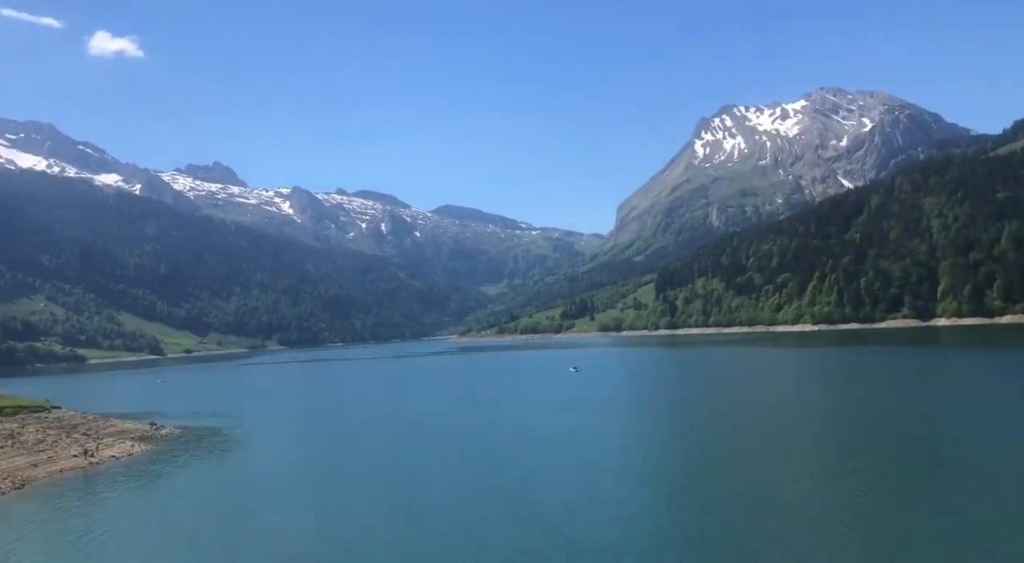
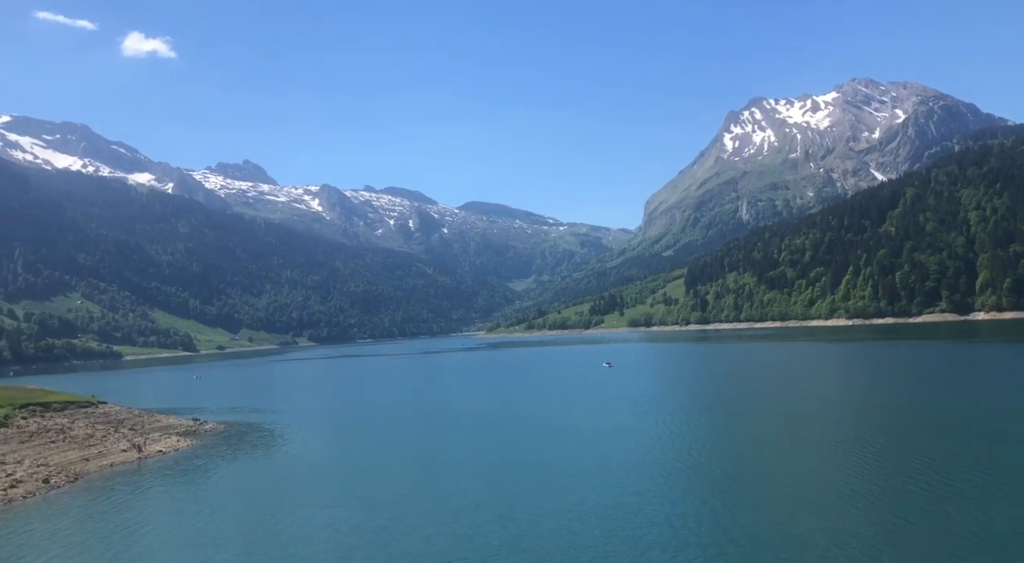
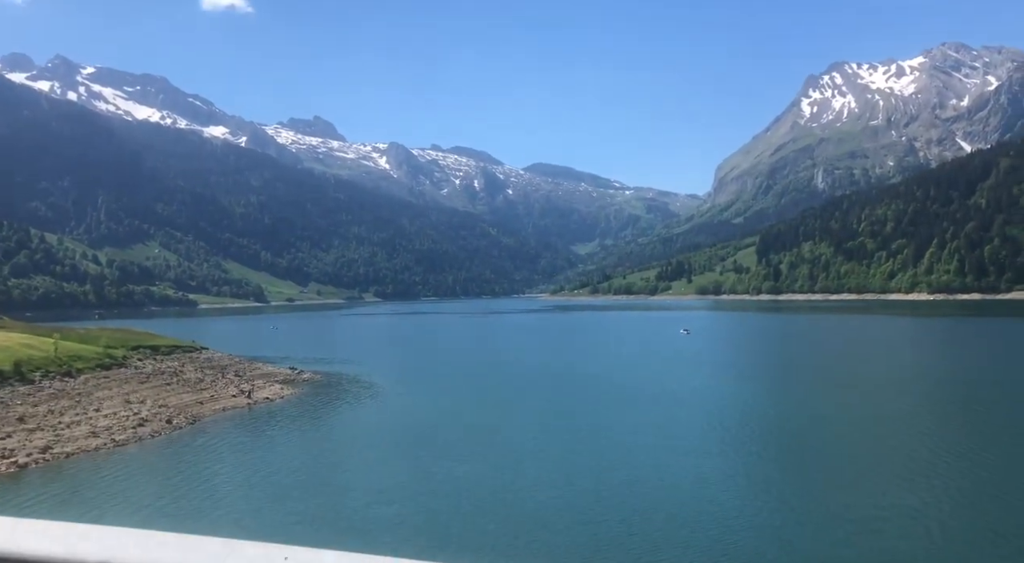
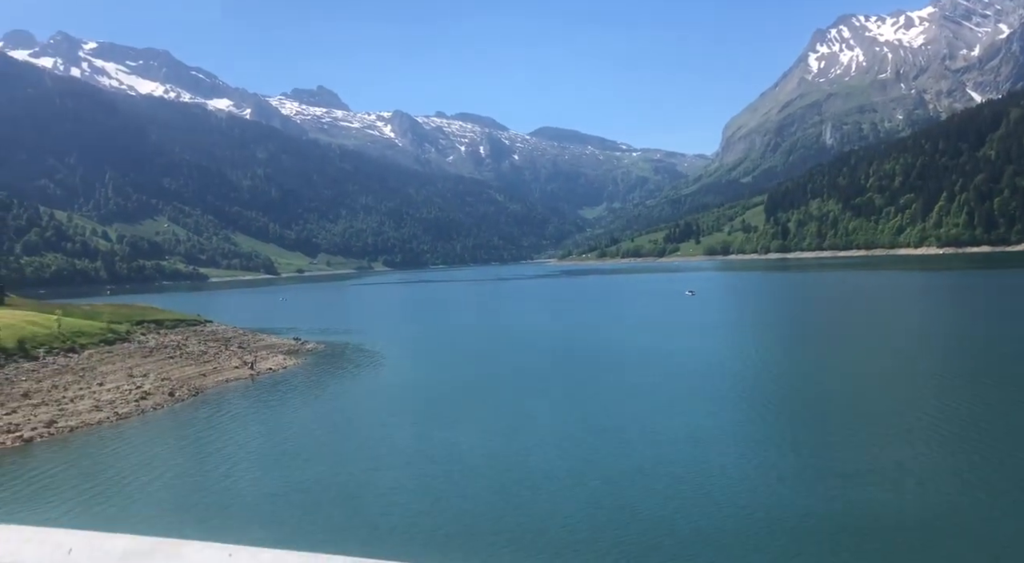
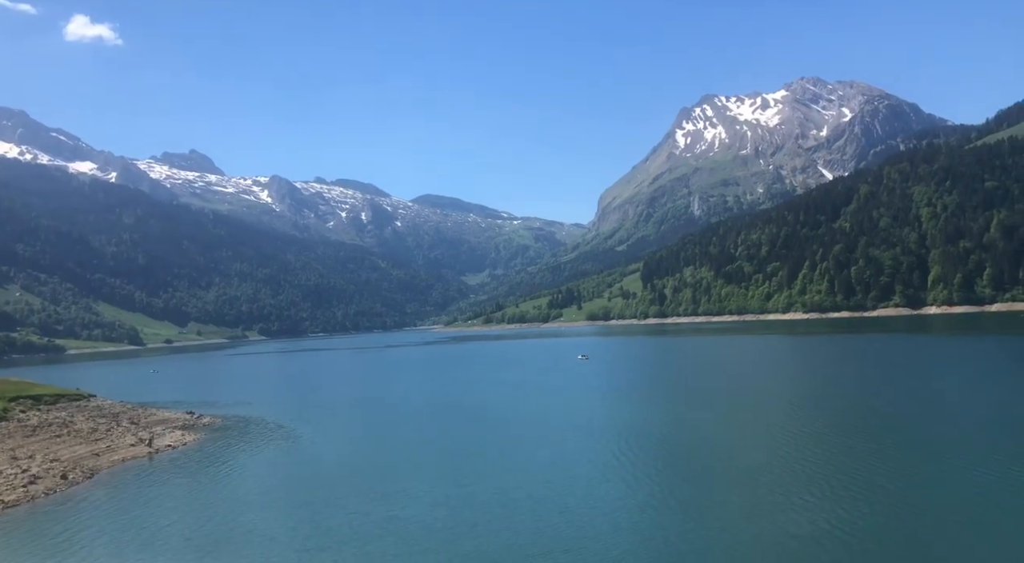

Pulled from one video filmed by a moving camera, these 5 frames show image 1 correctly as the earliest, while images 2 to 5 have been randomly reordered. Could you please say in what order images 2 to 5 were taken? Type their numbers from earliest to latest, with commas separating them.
2, 4, 3, 5
